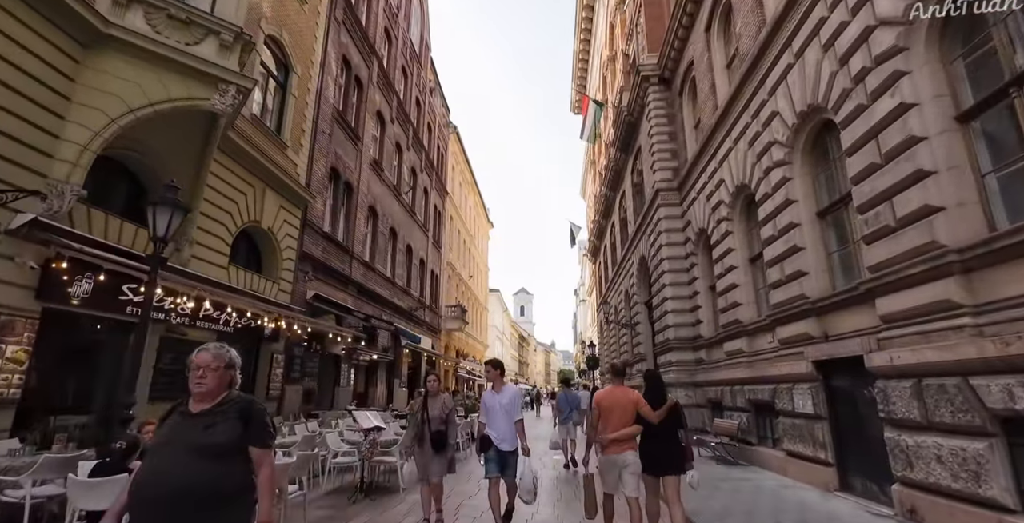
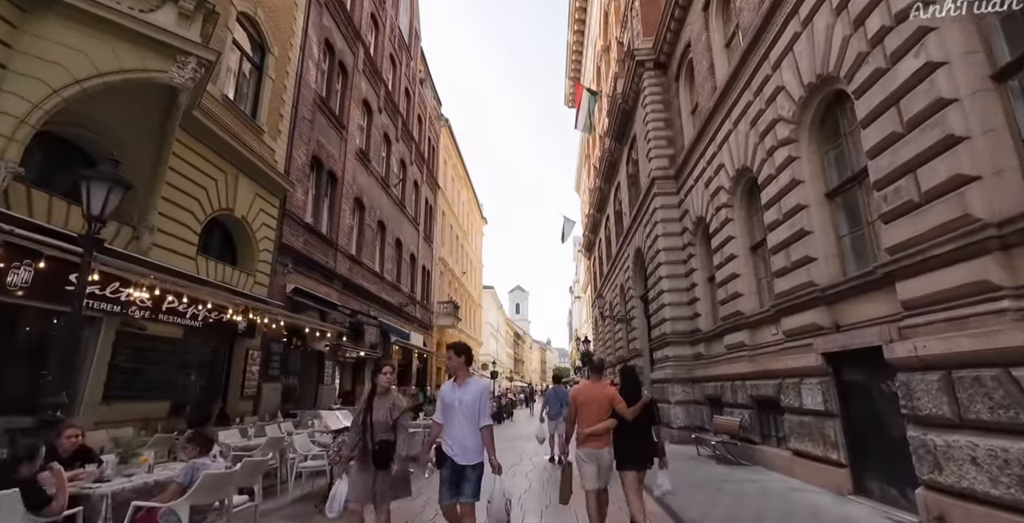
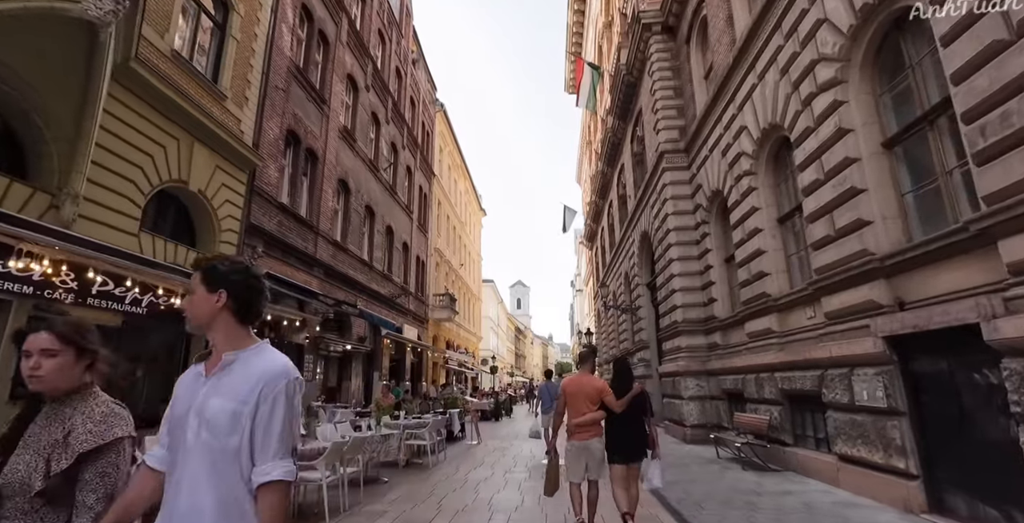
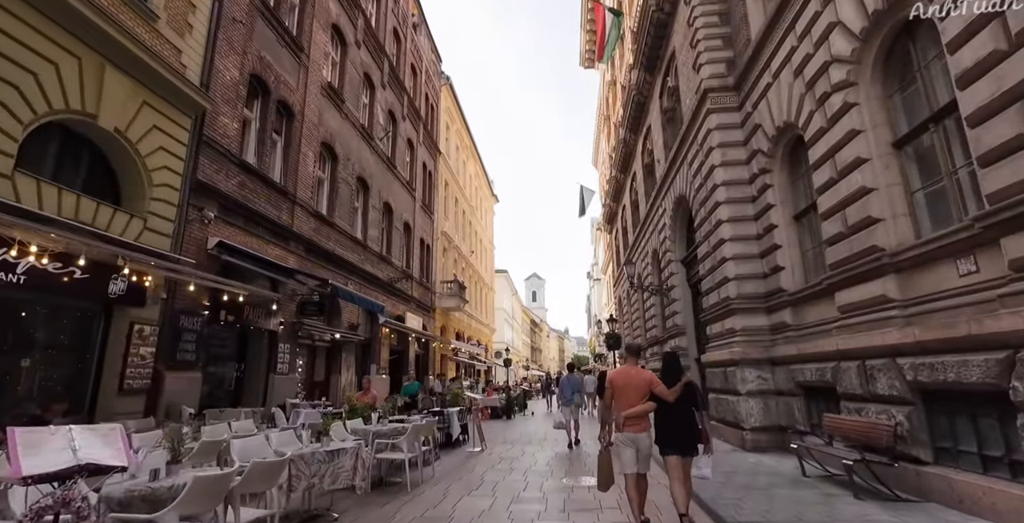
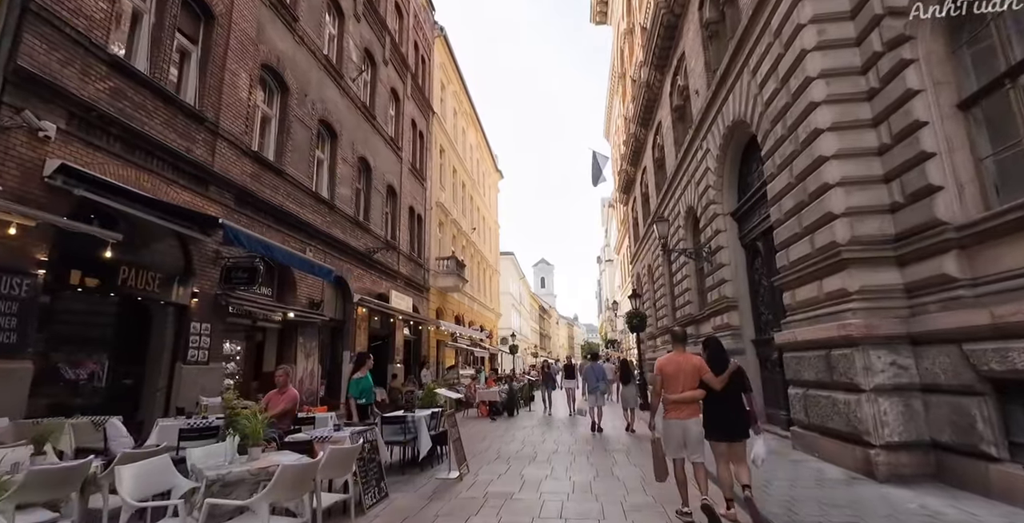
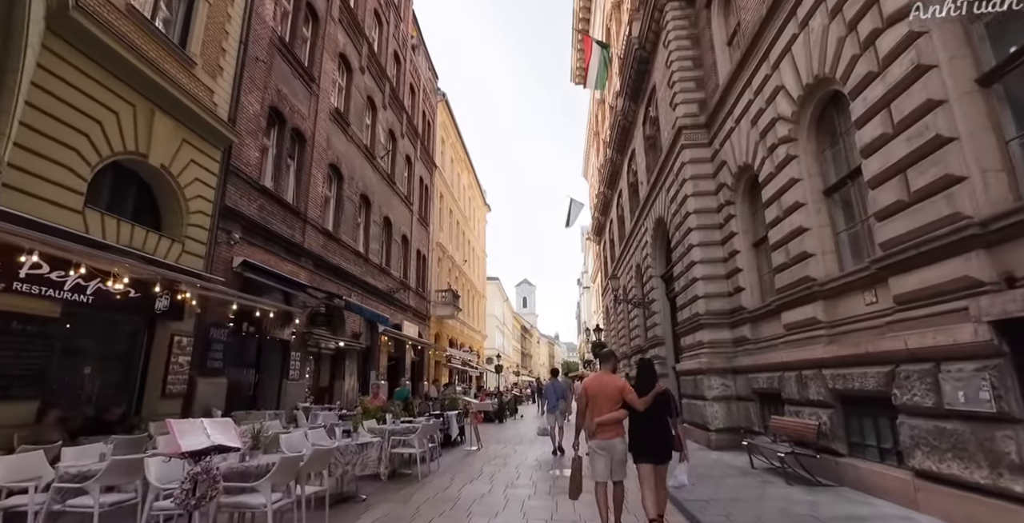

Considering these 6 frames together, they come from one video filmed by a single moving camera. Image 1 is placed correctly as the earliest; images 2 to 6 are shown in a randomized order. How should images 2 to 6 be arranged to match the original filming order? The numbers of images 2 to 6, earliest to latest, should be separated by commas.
2, 3, 6, 4, 5
